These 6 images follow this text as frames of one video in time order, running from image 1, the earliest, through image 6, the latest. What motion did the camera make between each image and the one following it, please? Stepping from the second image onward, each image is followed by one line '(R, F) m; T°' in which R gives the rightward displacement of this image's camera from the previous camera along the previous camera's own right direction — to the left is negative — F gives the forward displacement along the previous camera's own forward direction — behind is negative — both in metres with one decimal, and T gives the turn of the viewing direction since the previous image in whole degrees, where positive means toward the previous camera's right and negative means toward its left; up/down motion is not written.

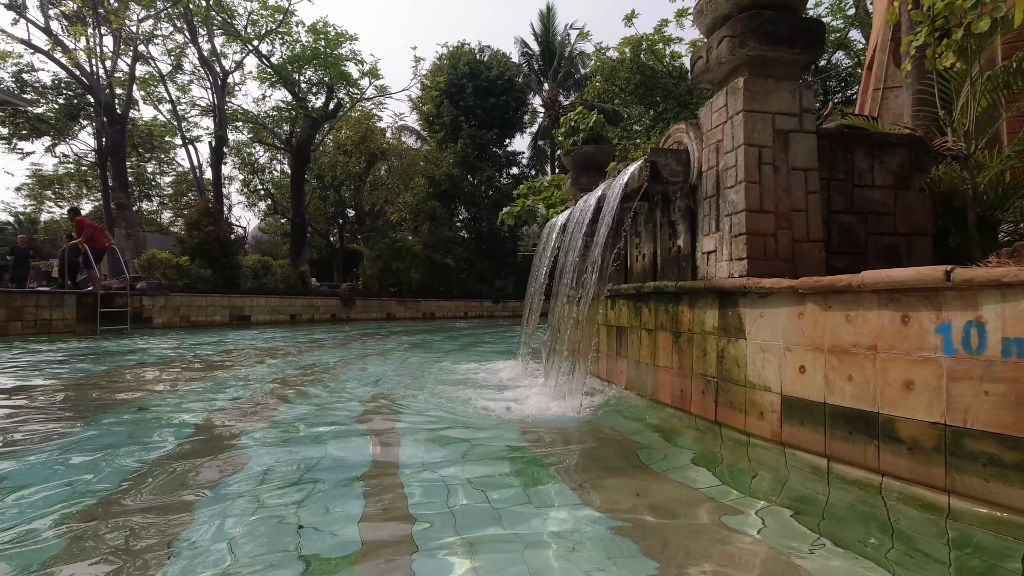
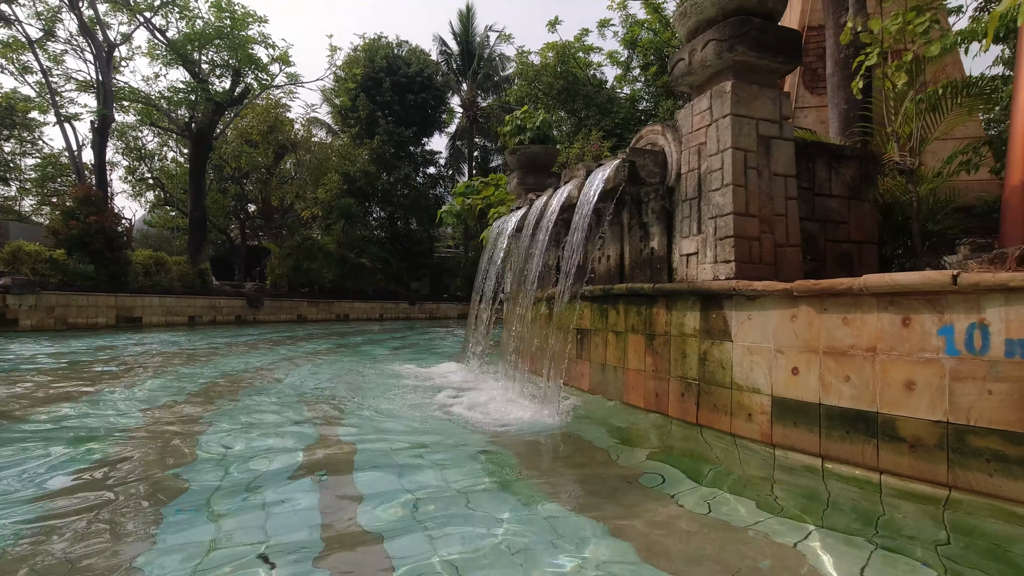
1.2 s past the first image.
(-0.5, +0.3) m; +10°
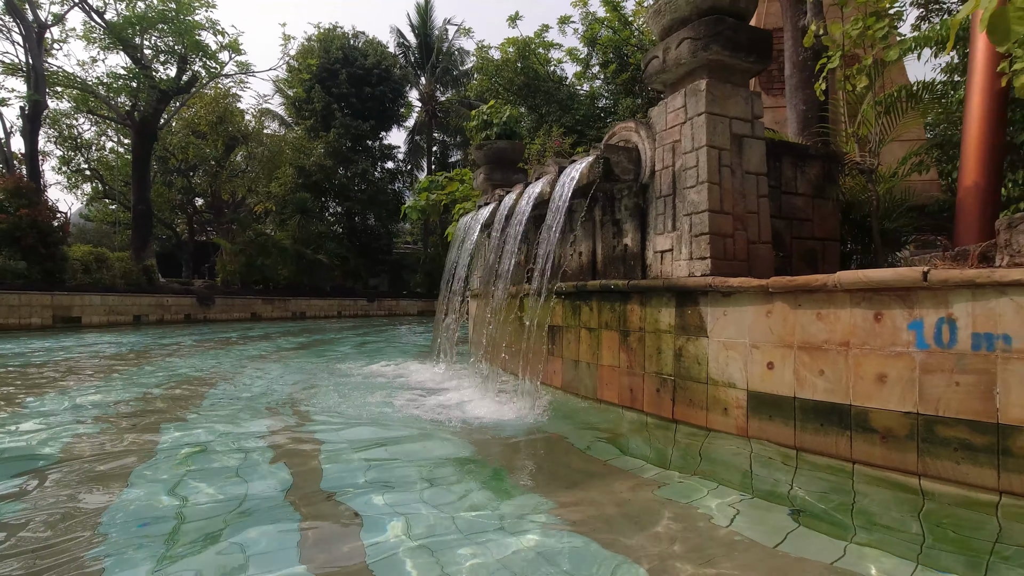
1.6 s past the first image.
(-0.1, +0.1) m; +4°
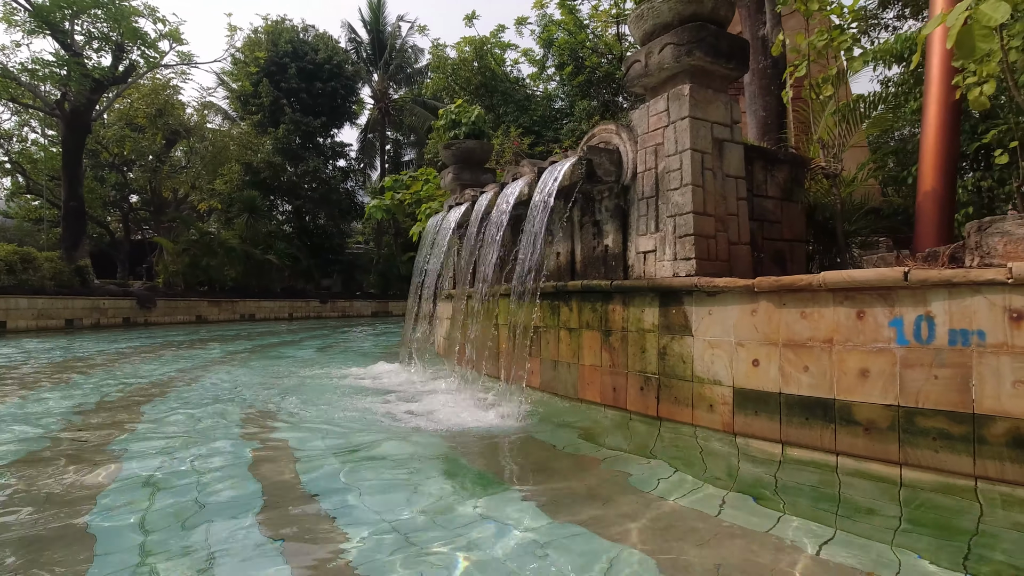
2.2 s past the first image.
(-0.3, 0.0) m; +5°
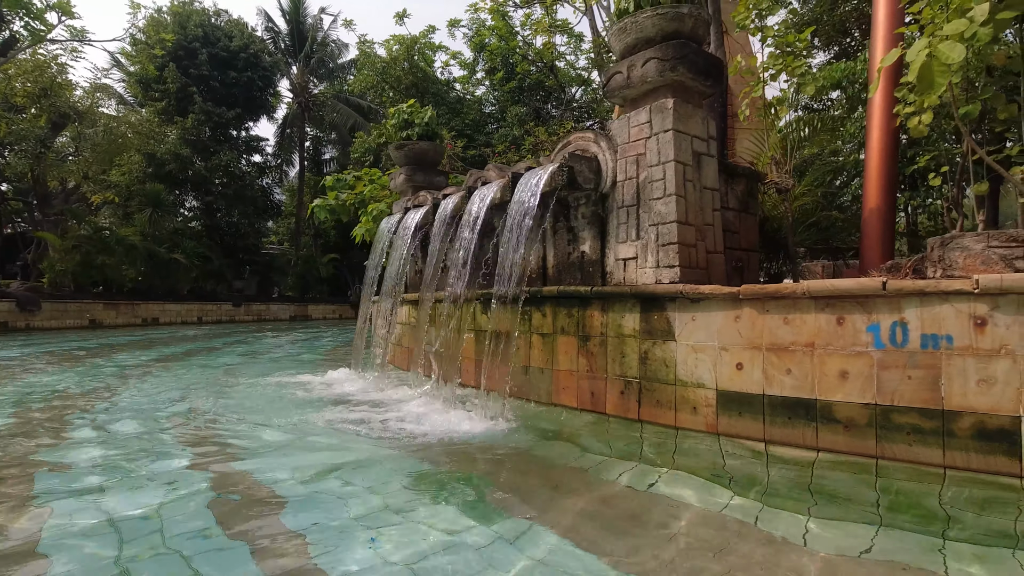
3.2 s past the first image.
(-0.5, +0.1) m; +9°
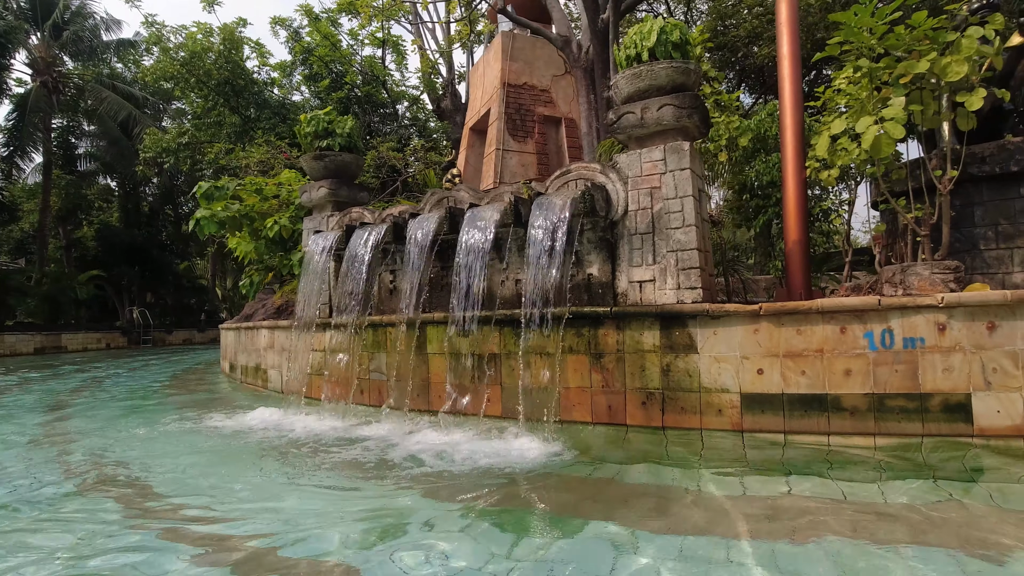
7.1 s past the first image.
(-1.9, +0.3) m; +22°
